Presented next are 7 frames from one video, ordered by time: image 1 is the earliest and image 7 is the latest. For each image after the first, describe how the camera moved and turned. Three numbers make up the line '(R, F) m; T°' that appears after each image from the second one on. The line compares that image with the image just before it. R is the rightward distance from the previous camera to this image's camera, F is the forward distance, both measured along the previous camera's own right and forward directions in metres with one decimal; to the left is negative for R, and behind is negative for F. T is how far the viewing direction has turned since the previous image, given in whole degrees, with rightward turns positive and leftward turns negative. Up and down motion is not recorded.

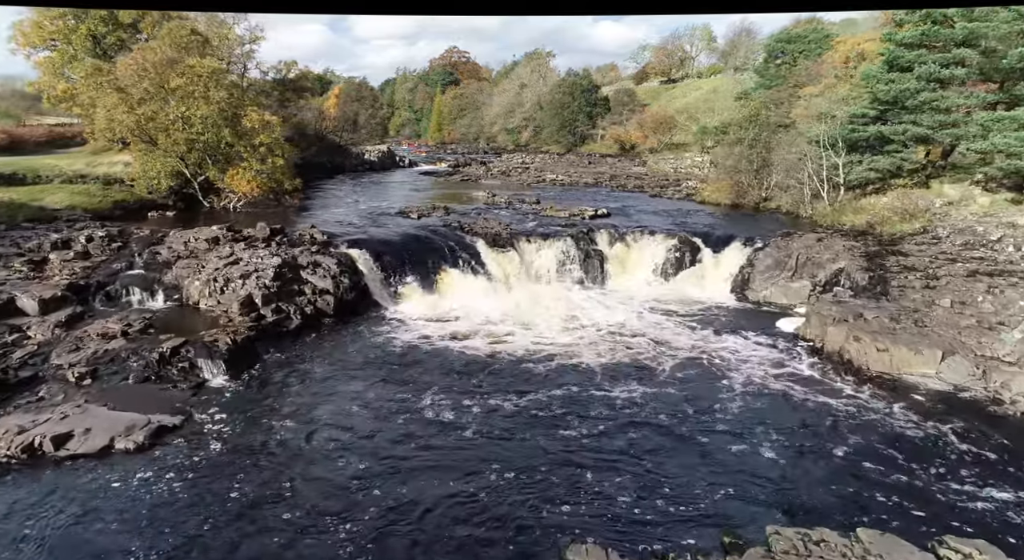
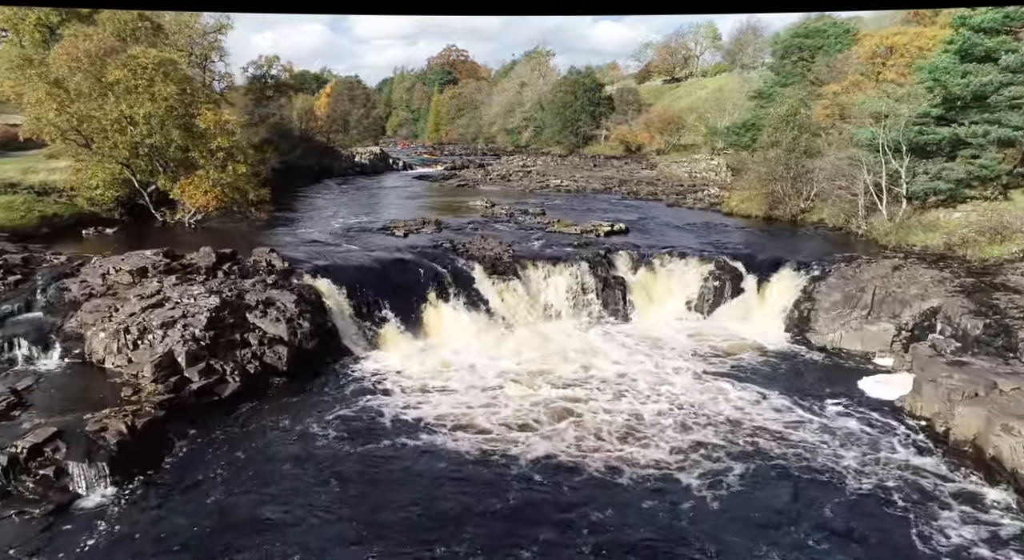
(-0.1, +4.1) m; 0°
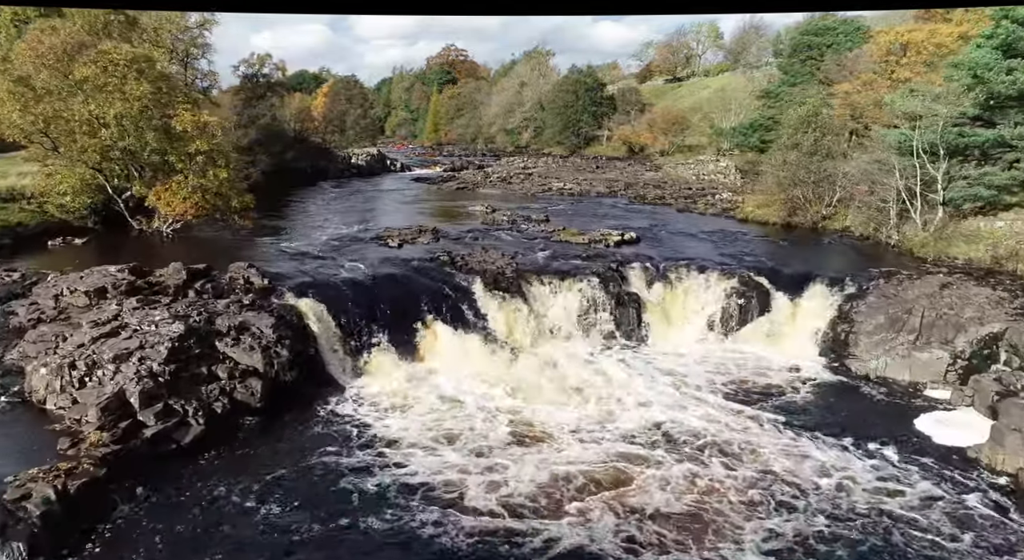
(-0.1, +1.8) m; 0°
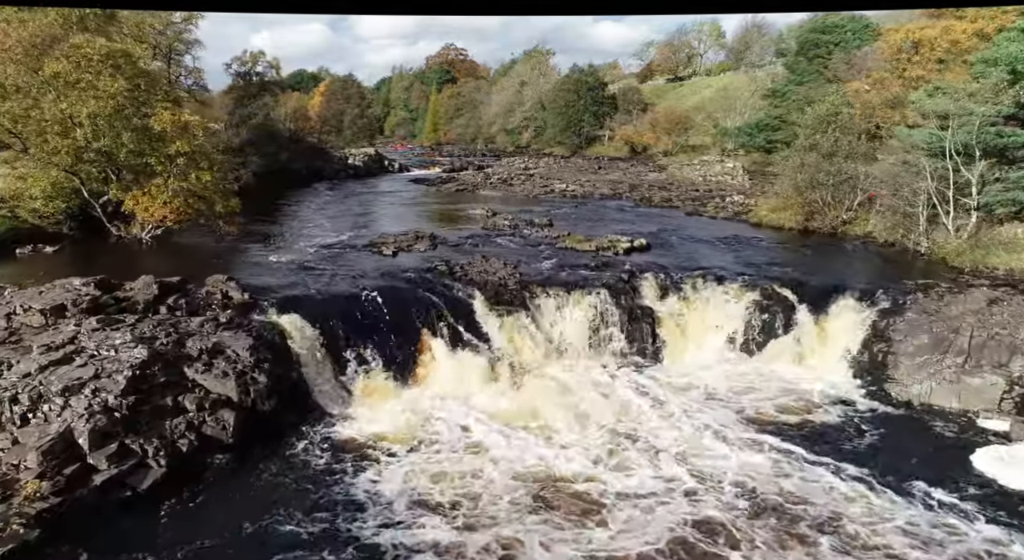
(-0.1, +1.4) m; 0°
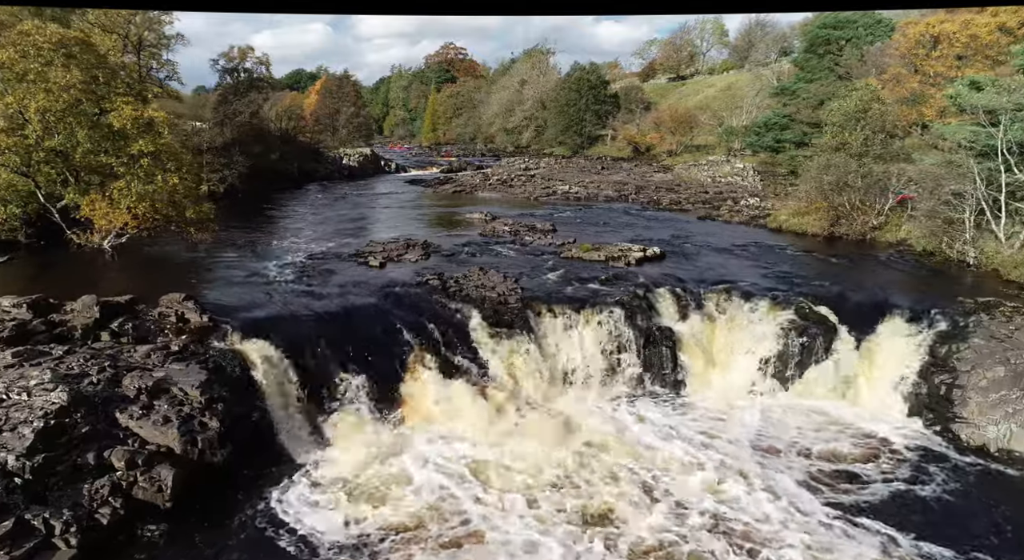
(0.0, +2.0) m; 0°
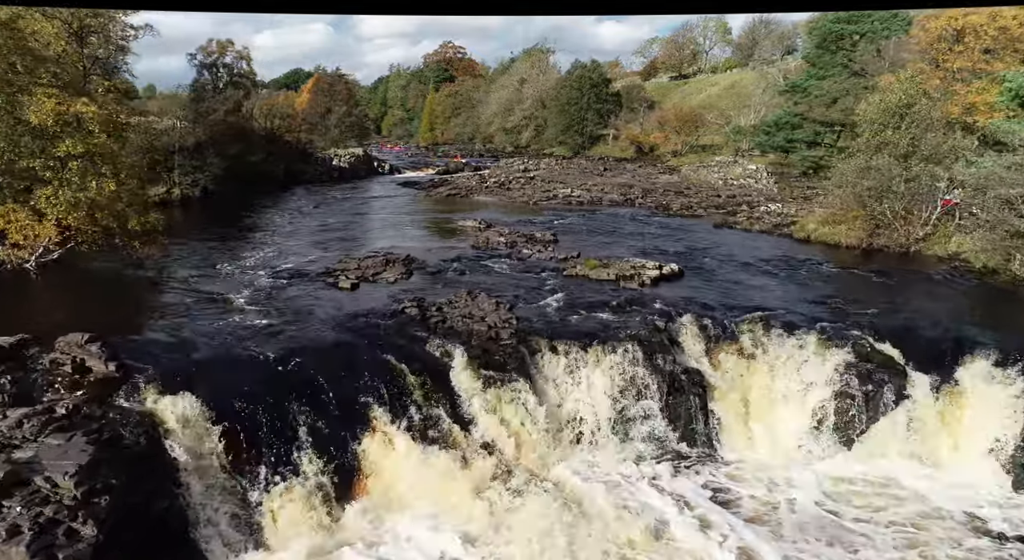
(+0.1, +2.8) m; 0°
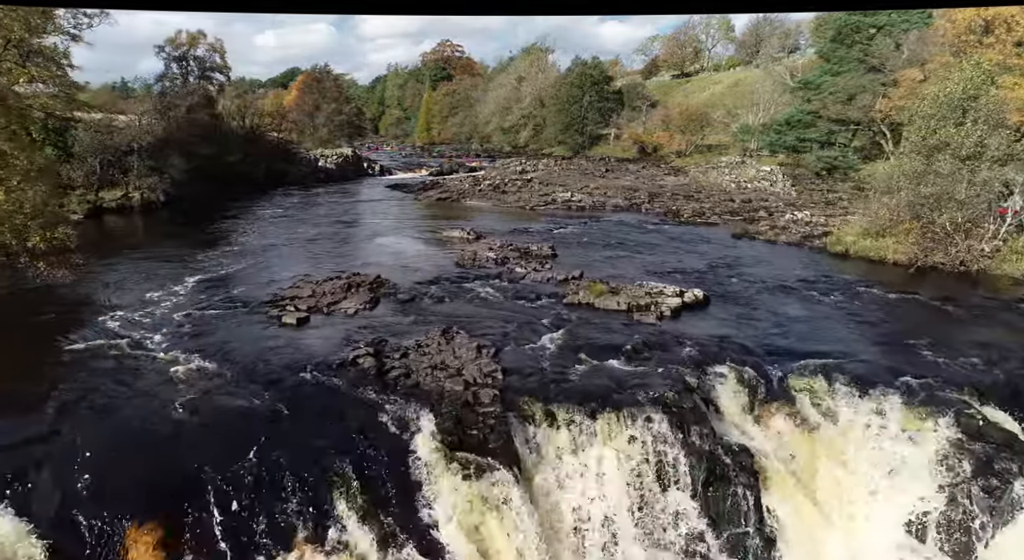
(+0.2, +3.2) m; 0°
